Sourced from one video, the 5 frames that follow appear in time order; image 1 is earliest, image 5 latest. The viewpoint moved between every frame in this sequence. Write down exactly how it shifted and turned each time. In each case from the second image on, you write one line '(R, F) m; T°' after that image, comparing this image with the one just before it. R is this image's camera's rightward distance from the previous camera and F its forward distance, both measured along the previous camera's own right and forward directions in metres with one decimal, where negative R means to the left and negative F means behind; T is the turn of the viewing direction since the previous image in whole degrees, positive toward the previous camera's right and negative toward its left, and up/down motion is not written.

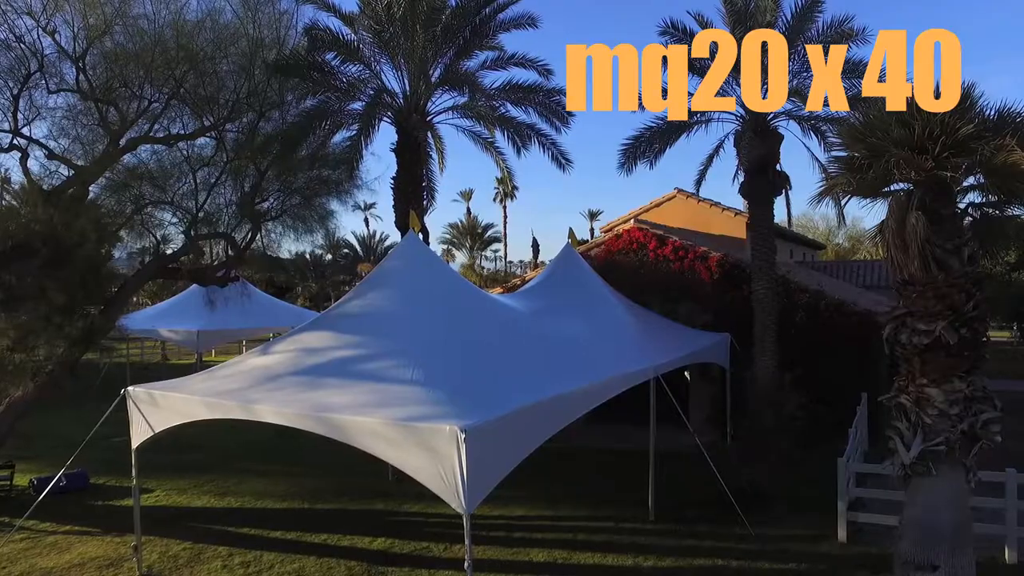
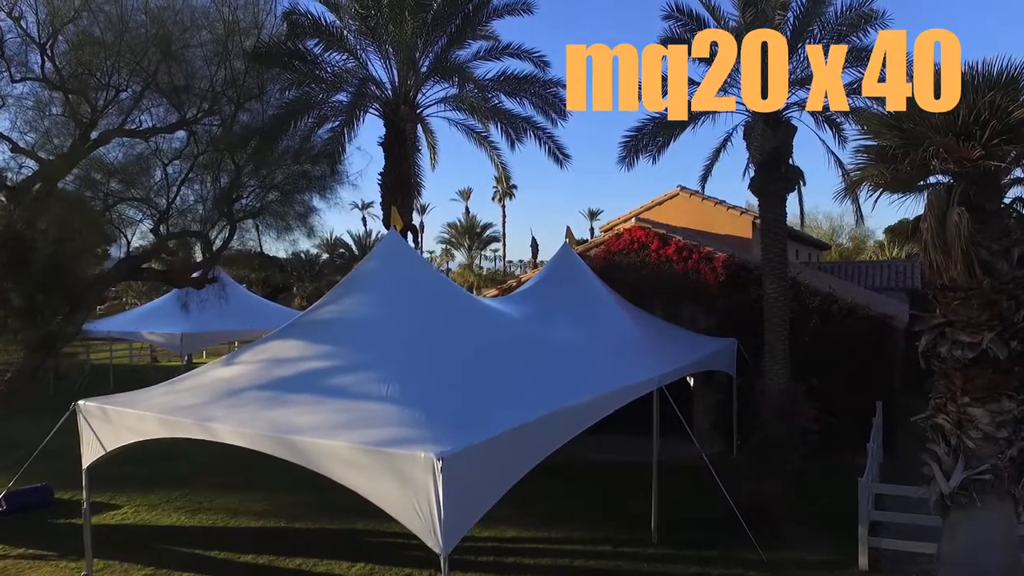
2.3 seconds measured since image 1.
(+0.1, +0.7) m; 0°
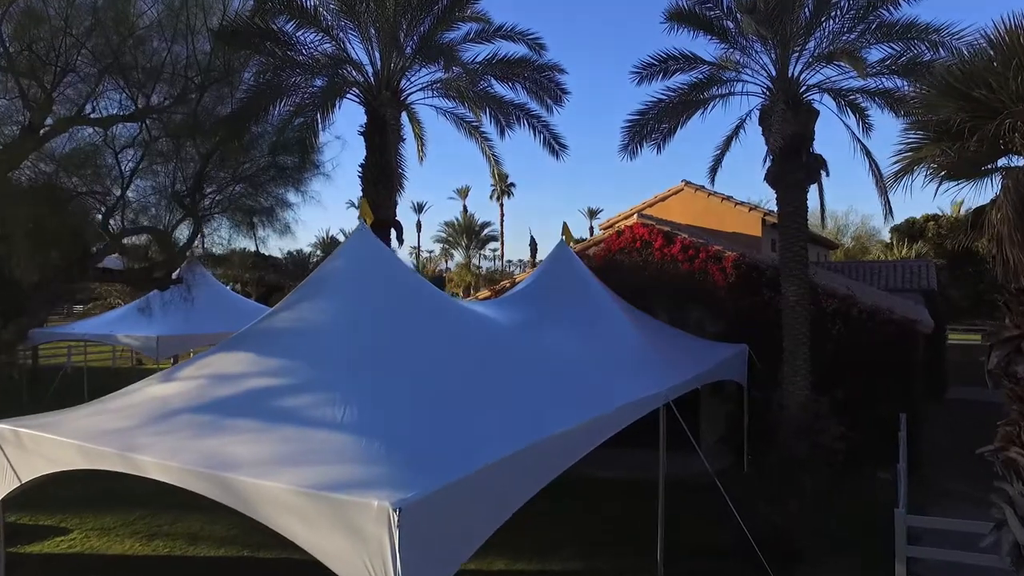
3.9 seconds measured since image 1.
(+0.1, +0.9) m; 0°
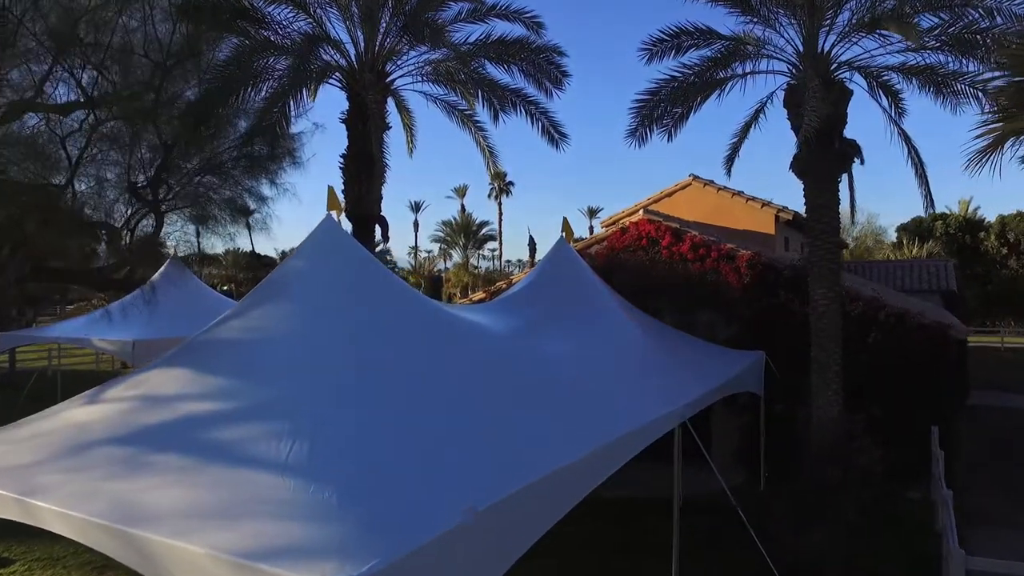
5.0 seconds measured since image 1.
(0.0, +0.9) m; 0°
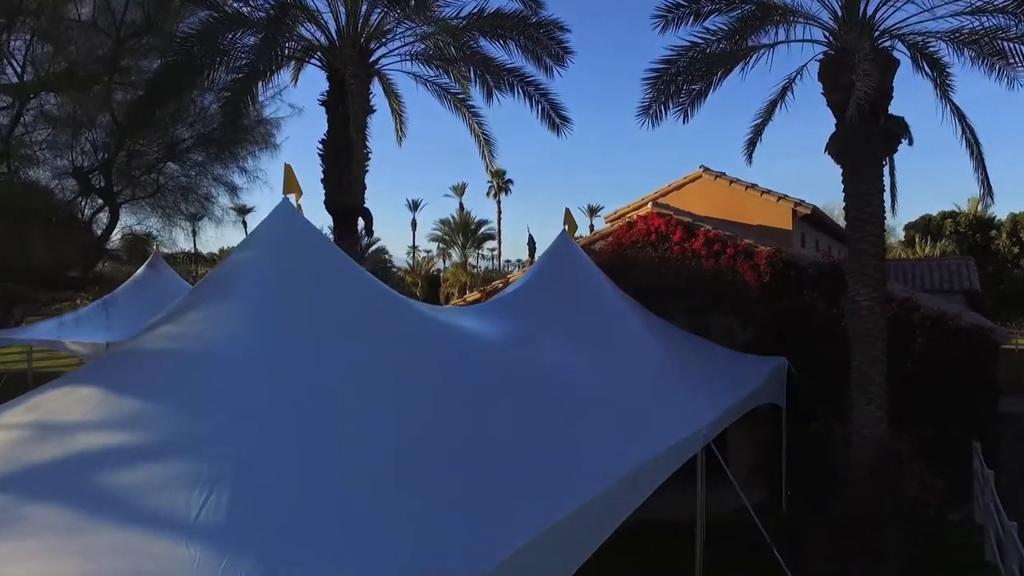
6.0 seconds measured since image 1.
(0.0, +0.9) m; 0°
